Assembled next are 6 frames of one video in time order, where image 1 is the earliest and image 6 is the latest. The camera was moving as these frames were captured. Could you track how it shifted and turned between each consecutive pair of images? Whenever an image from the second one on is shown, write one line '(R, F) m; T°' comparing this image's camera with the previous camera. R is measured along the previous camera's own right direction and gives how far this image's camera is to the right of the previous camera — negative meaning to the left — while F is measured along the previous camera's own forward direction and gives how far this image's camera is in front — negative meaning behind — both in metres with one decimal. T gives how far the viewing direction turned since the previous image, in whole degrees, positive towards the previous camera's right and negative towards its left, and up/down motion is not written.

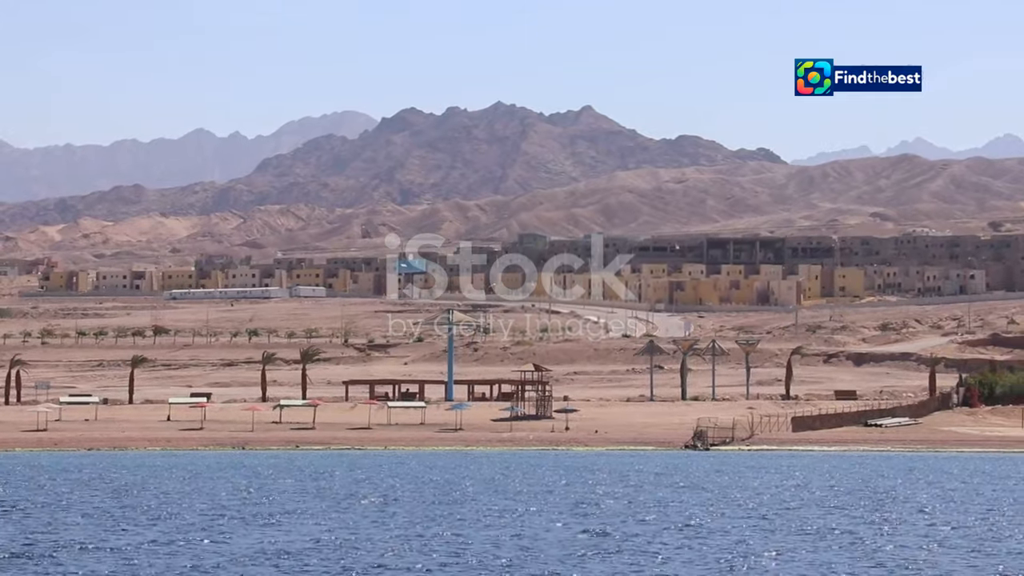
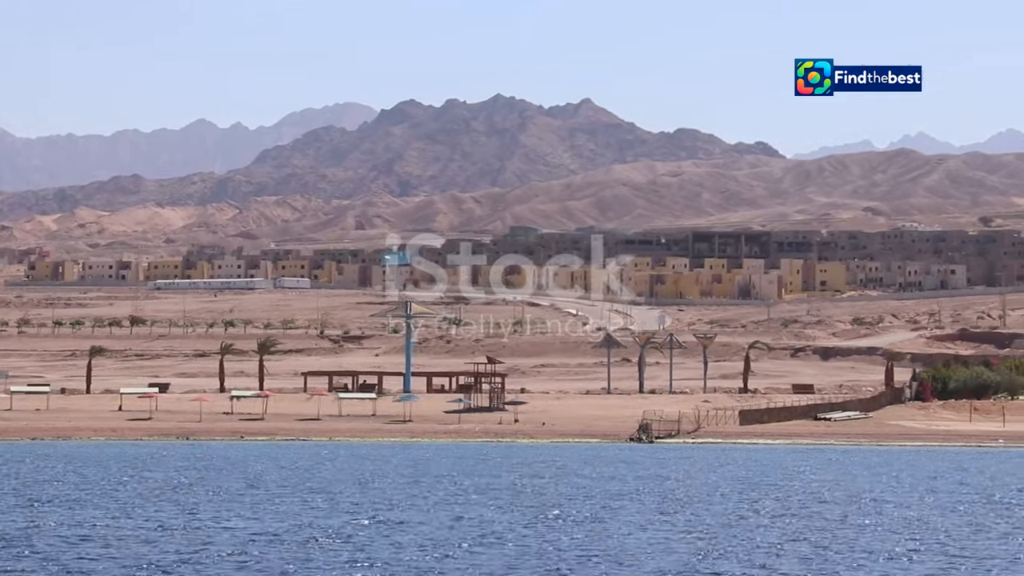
(+0.9, -0.1) m; +1°
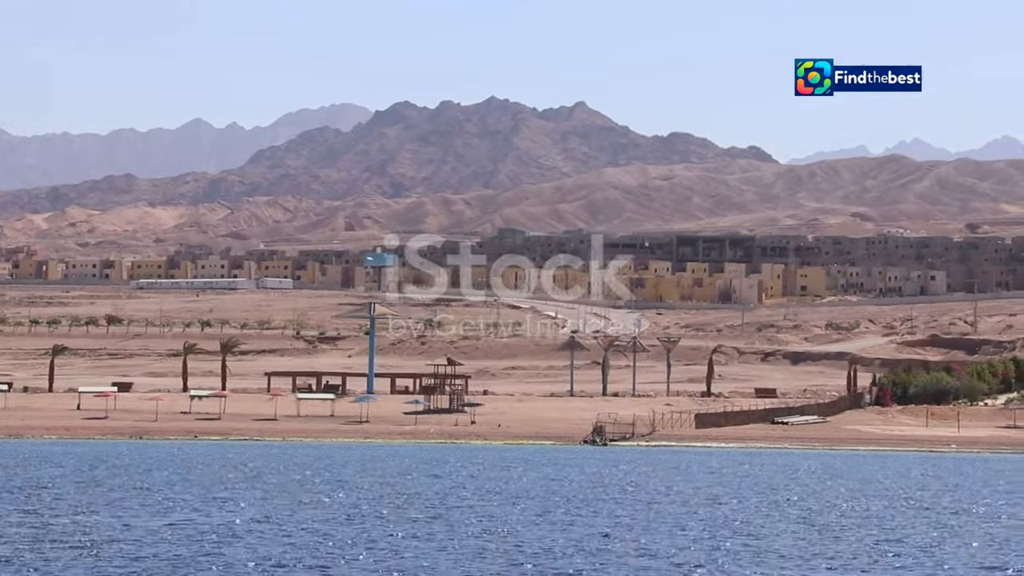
(+0.7, -0.1) m; +1°
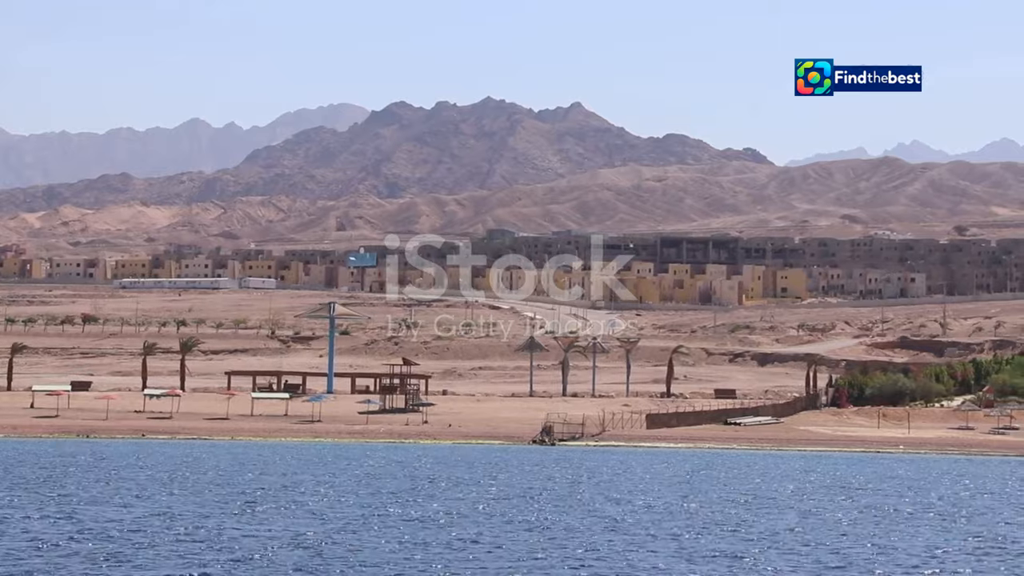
(+0.8, -0.1) m; +1°
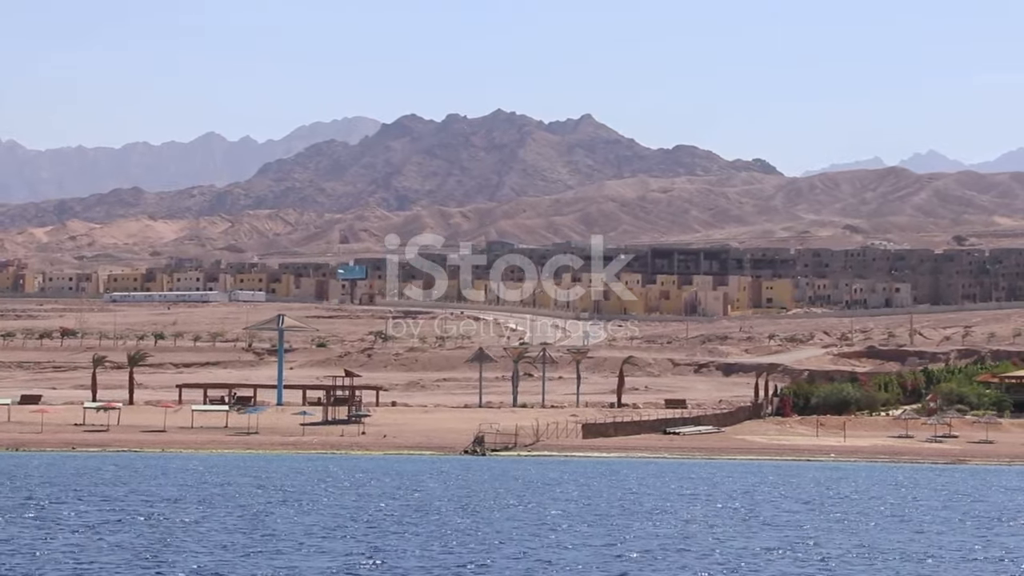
(+1.4, -0.2) m; 0°
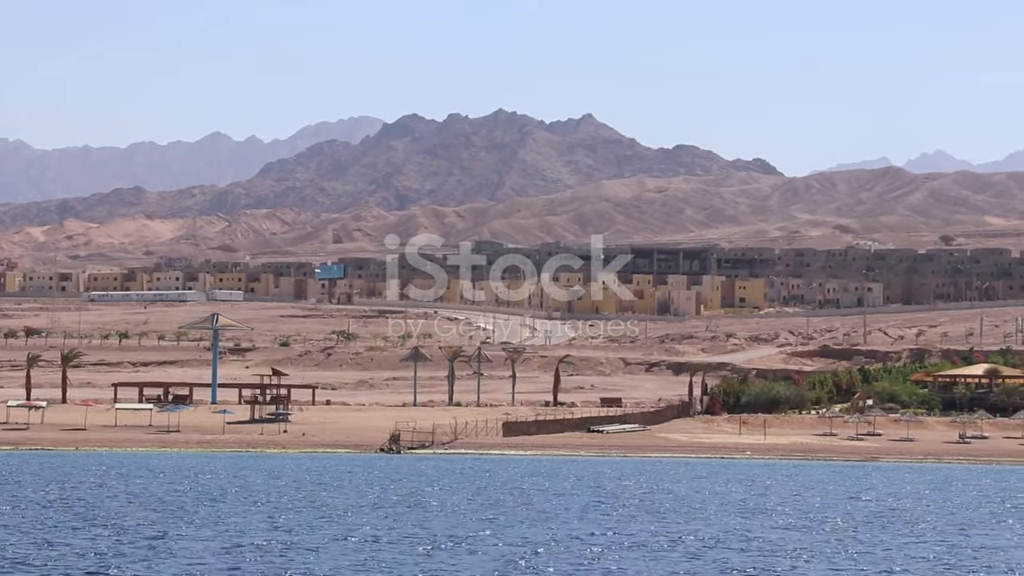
(+1.5, -0.1) m; +1°
